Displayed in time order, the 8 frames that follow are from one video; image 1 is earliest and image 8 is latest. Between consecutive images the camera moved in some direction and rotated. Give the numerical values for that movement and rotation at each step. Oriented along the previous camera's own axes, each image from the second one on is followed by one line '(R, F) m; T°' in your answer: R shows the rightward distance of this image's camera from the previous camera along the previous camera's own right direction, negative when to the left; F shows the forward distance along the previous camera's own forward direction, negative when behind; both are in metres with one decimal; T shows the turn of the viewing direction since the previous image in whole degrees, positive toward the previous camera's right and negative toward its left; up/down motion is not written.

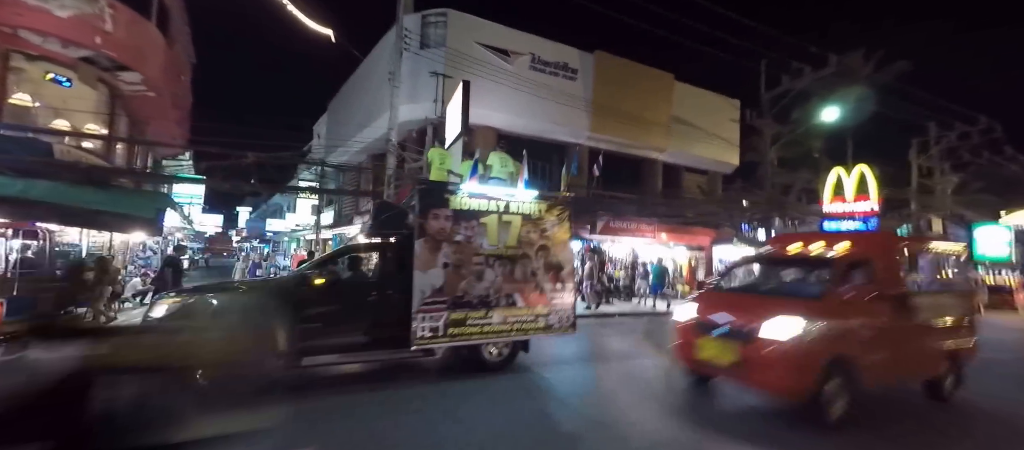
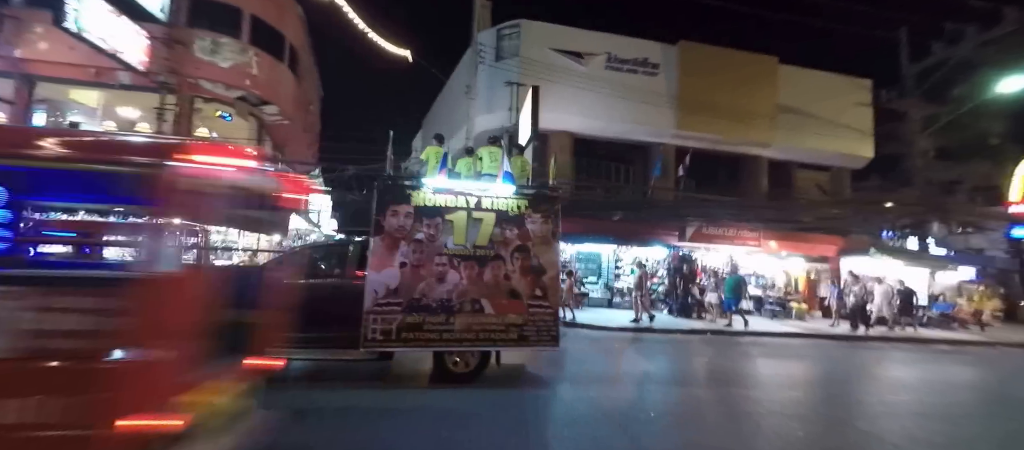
(+1.1, +0.2) m; -16°
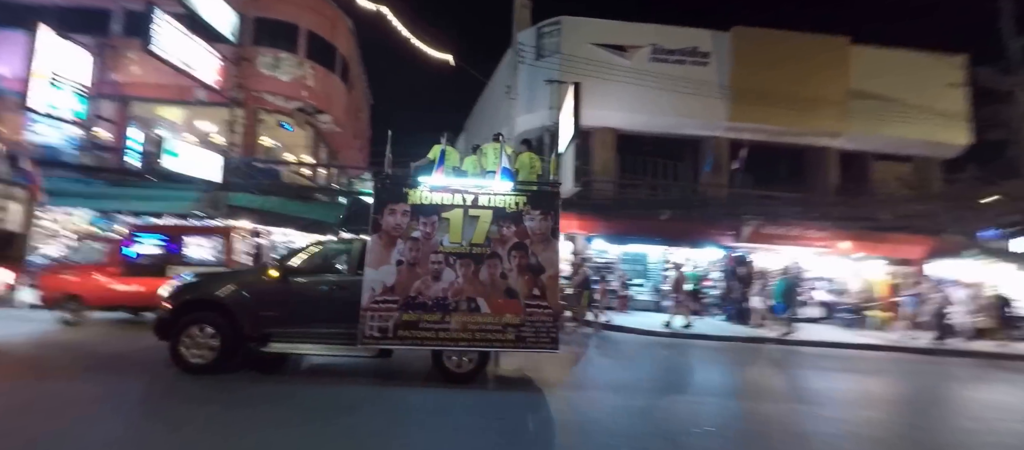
(+0.2, +0.1) m; -7°
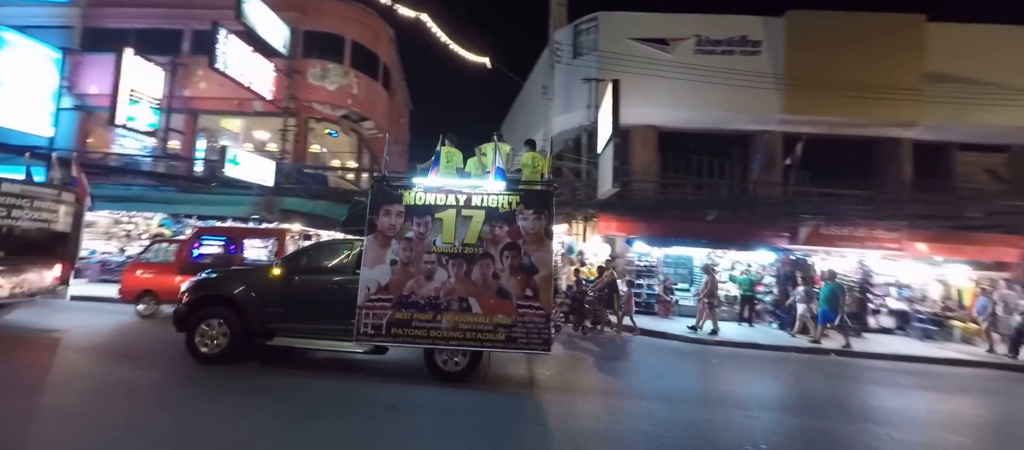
(0.0, +0.1) m; -6°
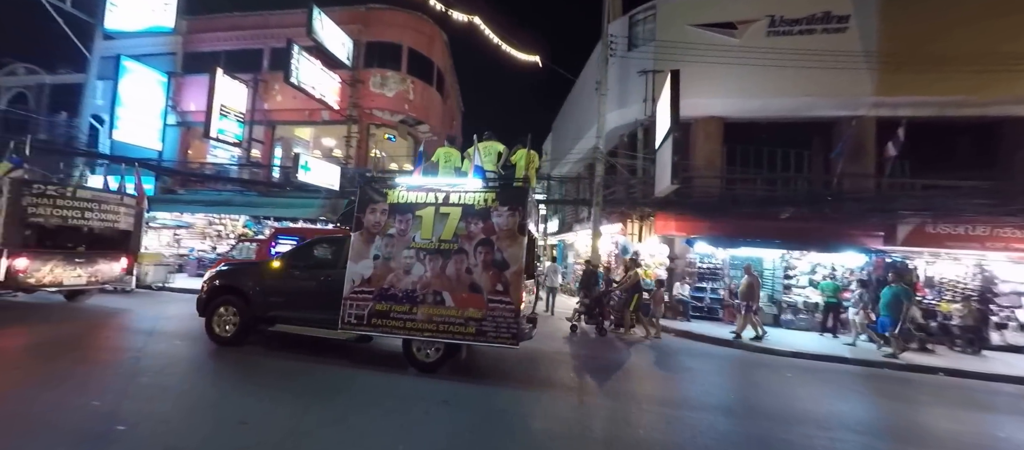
(0.0, +0.1) m; -8°
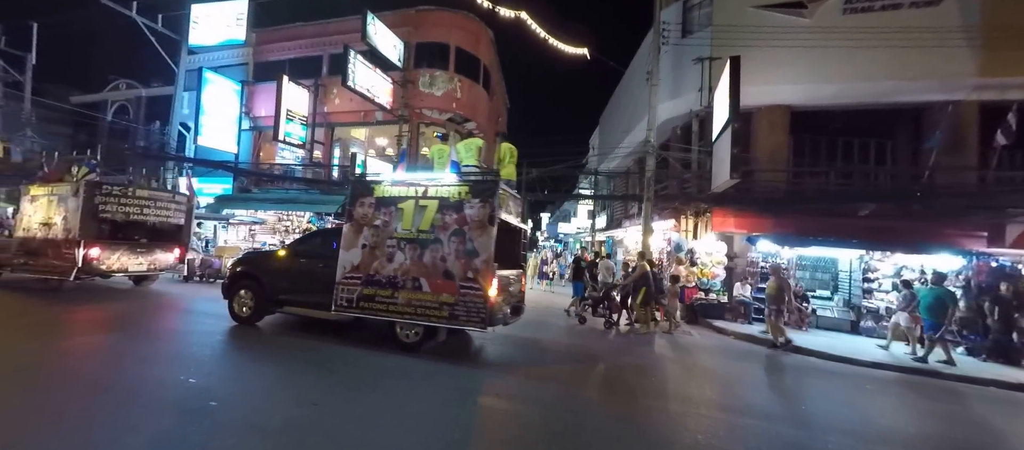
(-0.1, 0.0) m; -7°
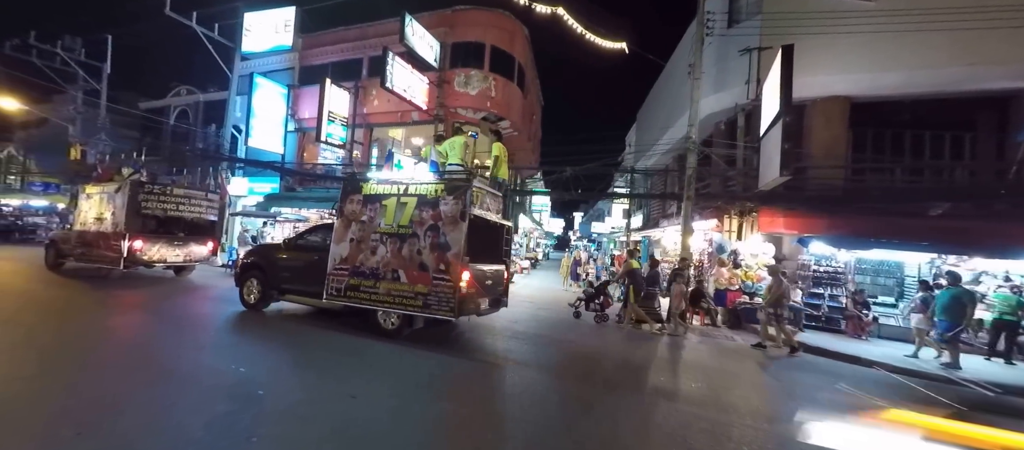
(-0.1, +0.1) m; -5°
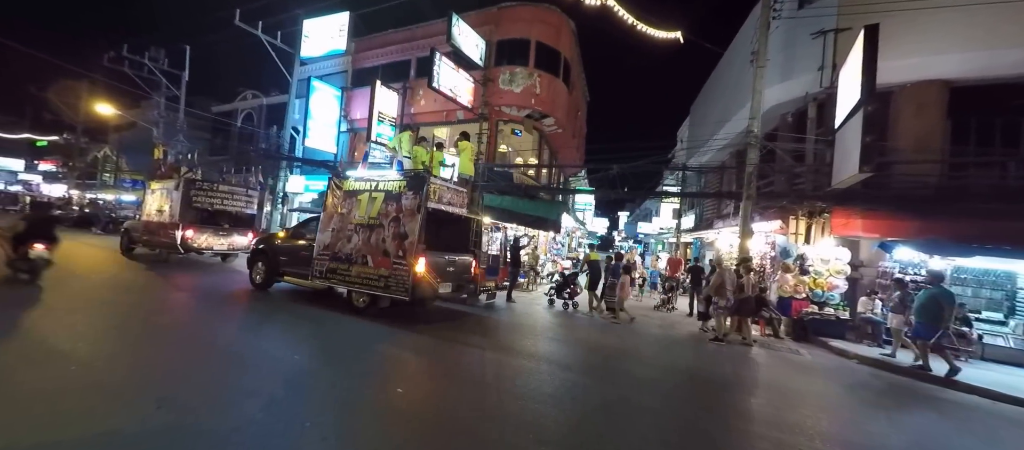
(-0.1, +0.2) m; -6°
